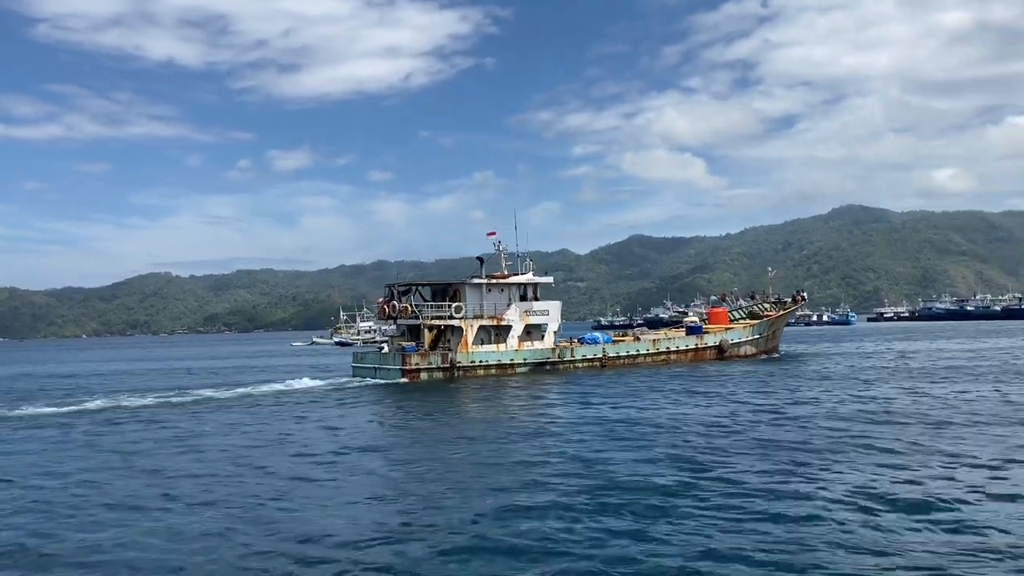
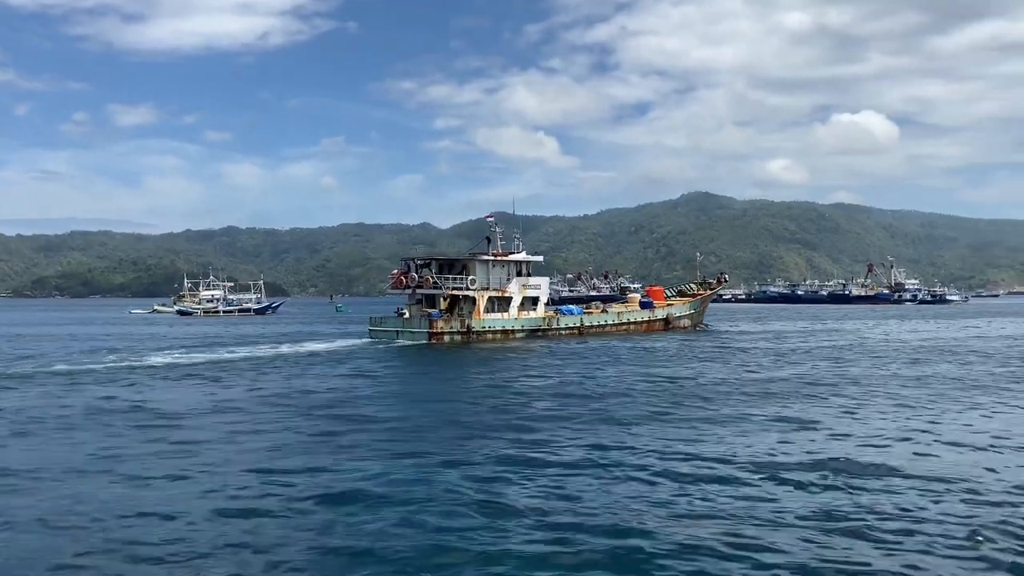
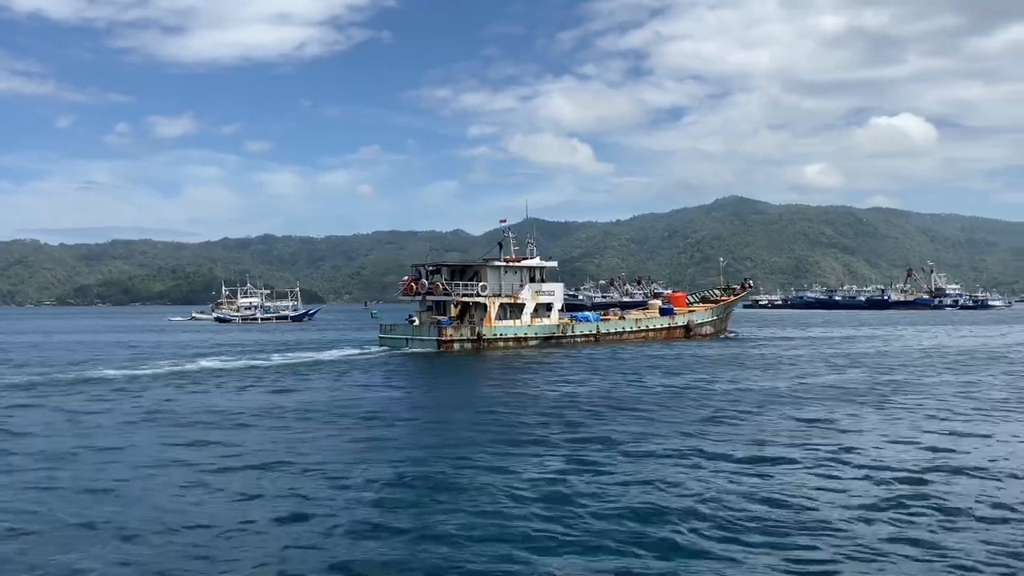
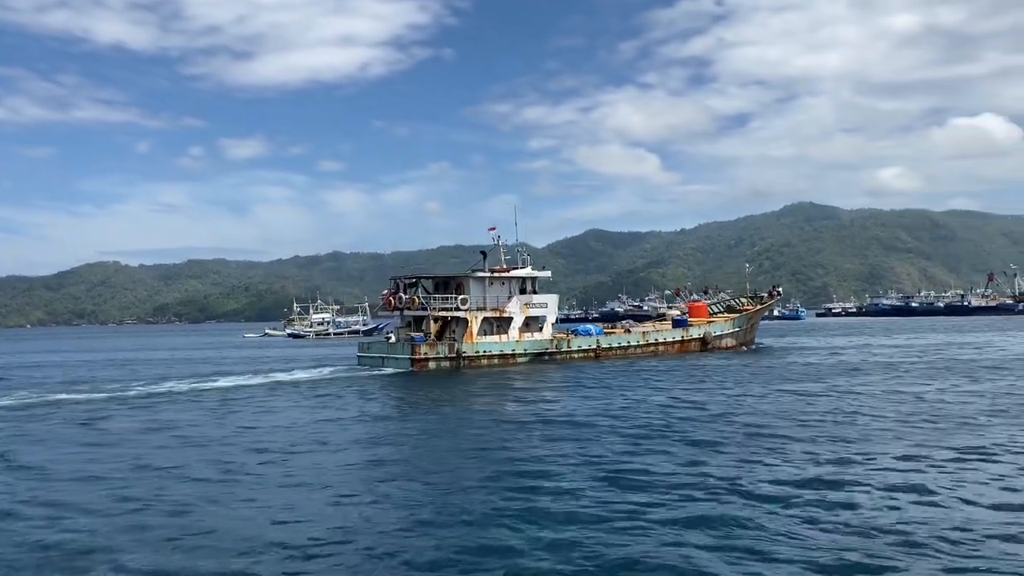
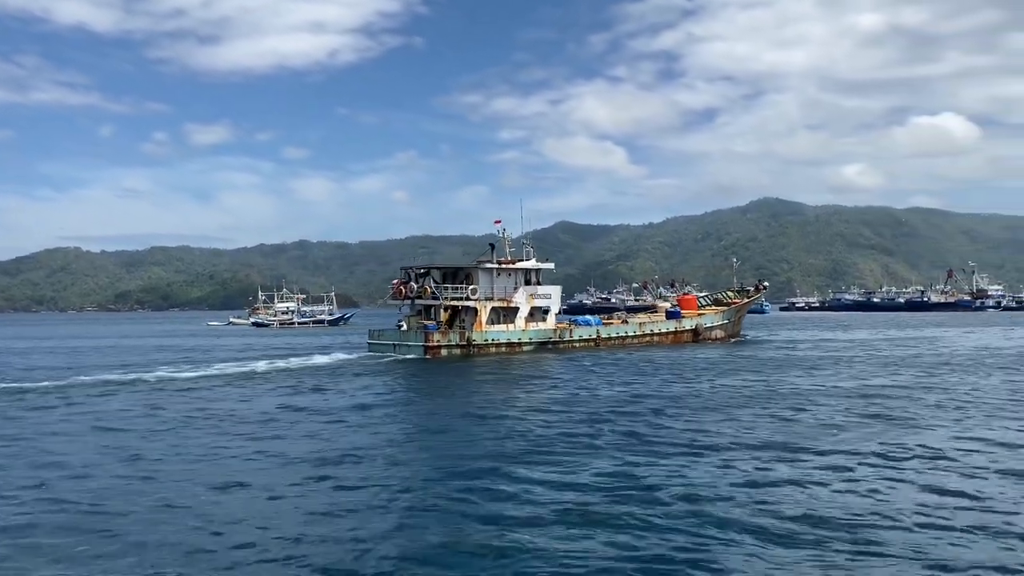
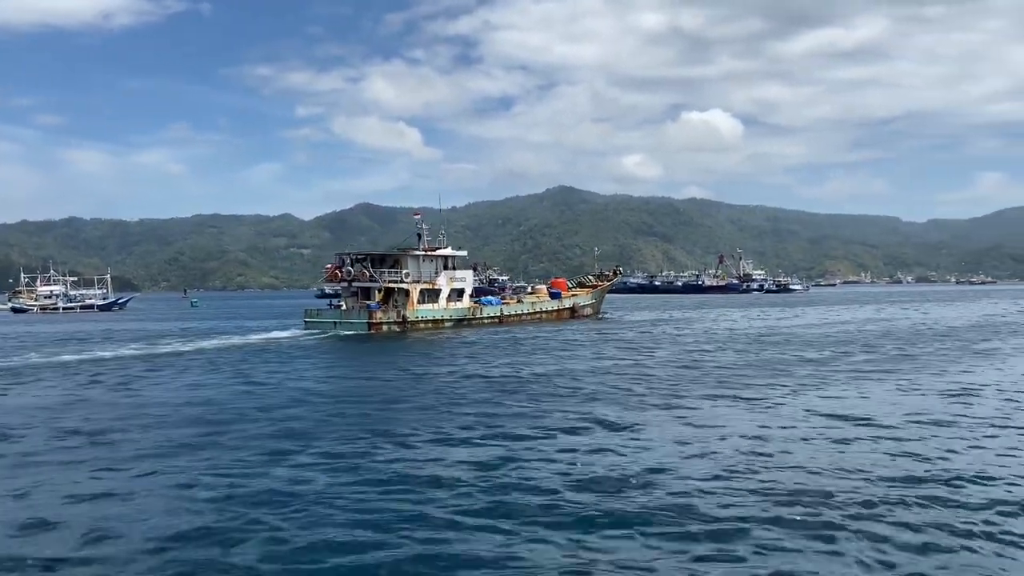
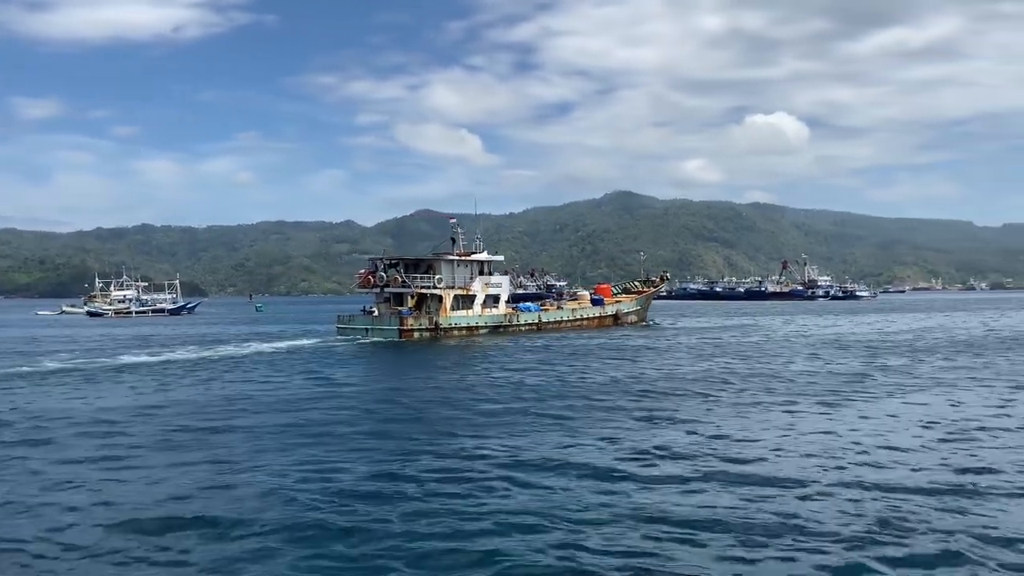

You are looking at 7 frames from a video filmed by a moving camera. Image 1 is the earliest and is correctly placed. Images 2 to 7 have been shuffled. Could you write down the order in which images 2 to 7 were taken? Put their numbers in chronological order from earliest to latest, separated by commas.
4, 5, 3, 2, 7, 6
